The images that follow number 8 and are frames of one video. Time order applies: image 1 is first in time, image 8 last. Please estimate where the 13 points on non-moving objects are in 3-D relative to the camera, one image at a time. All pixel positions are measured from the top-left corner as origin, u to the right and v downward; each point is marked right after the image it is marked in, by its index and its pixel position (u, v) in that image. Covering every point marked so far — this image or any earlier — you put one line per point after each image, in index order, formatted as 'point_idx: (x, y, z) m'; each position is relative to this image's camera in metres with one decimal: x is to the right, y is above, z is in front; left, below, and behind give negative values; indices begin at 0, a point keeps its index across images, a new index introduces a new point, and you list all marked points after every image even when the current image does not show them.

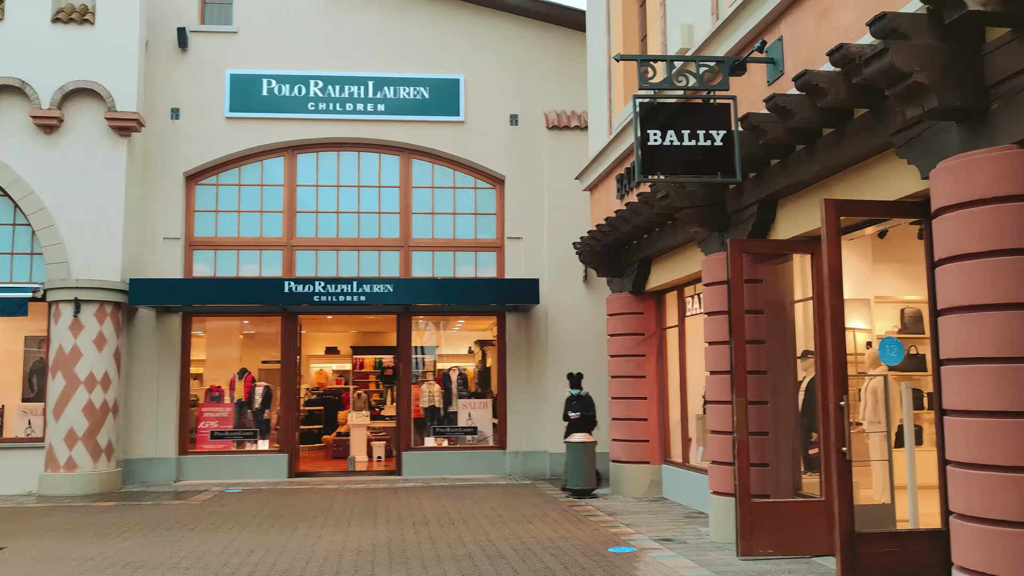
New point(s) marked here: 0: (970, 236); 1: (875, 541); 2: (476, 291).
0: (+2.7, +0.3, +5.5) m
1: (+2.6, -1.8, +6.6) m
2: (-0.7, 0.0, +15.8) m
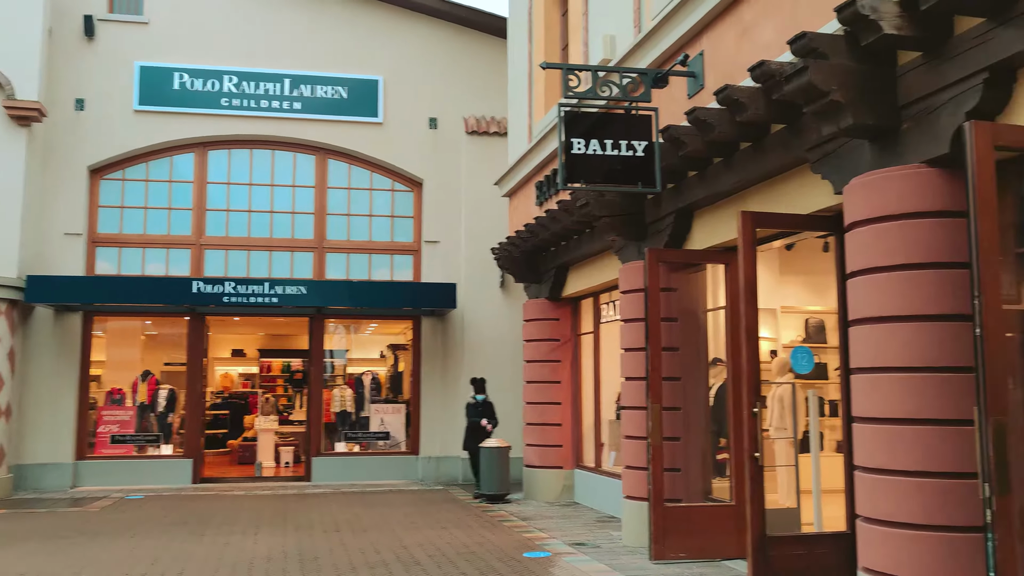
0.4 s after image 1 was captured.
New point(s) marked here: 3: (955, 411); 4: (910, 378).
0: (+2.3, +0.2, +5.7) m
1: (+2.0, -1.9, +6.8) m
2: (-2.1, -0.1, +15.7) m
3: (+2.5, -0.7, +5.3) m
4: (+2.4, -0.5, +5.5) m
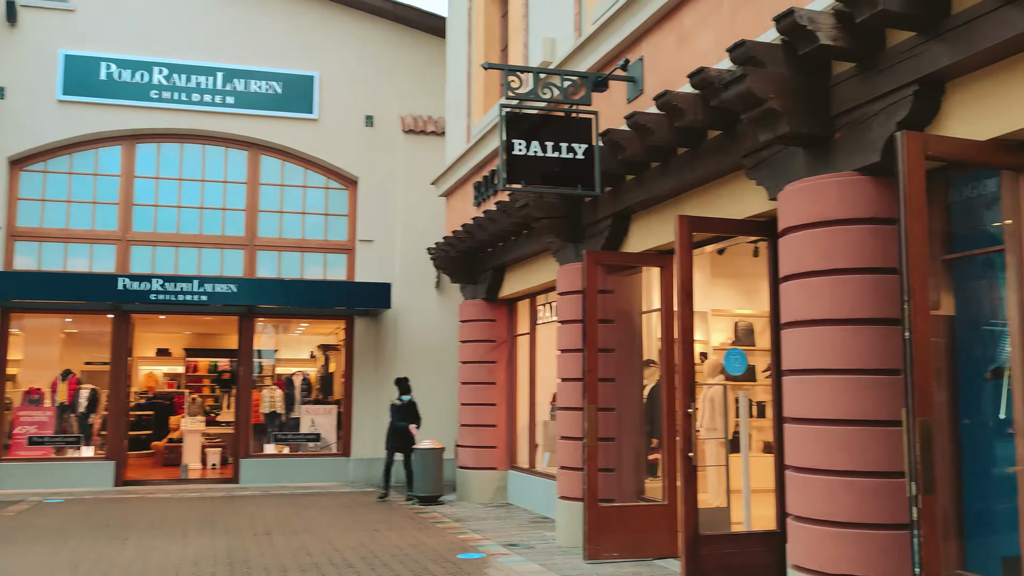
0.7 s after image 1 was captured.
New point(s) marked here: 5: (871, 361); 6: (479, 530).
0: (+1.9, +0.2, +5.8) m
1: (+1.5, -1.9, +6.9) m
2: (-3.2, -0.1, +15.5) m
3: (+2.2, -0.7, +5.5) m
4: (+2.0, -0.6, +5.6) m
5: (+2.2, -0.4, +5.6) m
6: (-0.4, -2.8, +10.7) m
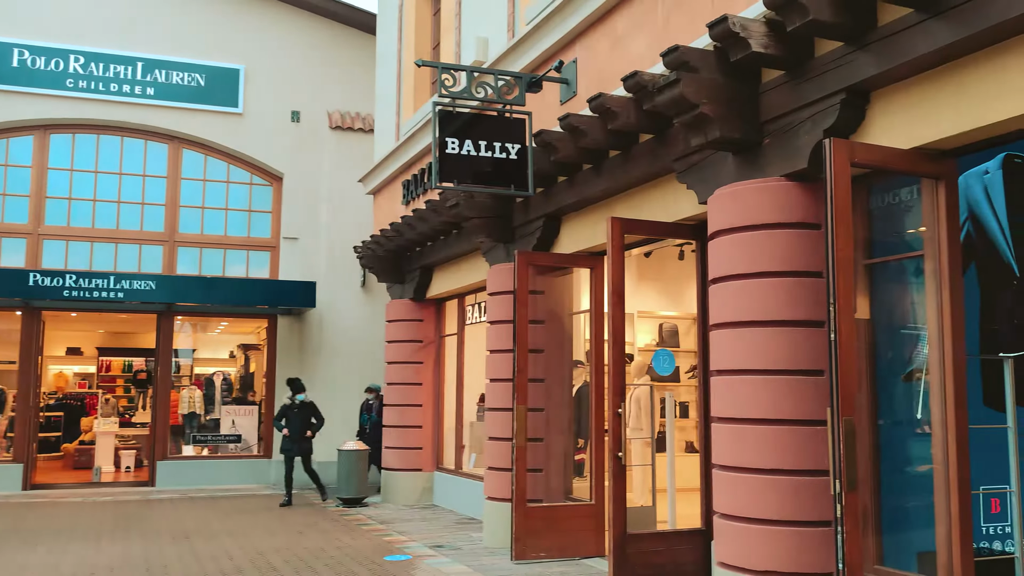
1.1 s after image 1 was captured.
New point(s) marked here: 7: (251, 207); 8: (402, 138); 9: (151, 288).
0: (+1.5, +0.2, +6.0) m
1: (+1.0, -1.9, +7.0) m
2: (-4.4, 0.0, +15.1) m
3: (+1.8, -0.8, +5.7) m
4: (+1.6, -0.6, +5.8) m
5: (+1.8, -0.5, +5.7) m
6: (-1.2, -2.8, +10.6) m
7: (-4.6, +1.4, +16.6) m
8: (-1.5, +2.1, +12.9) m
9: (-5.7, 0.0, +14.7) m
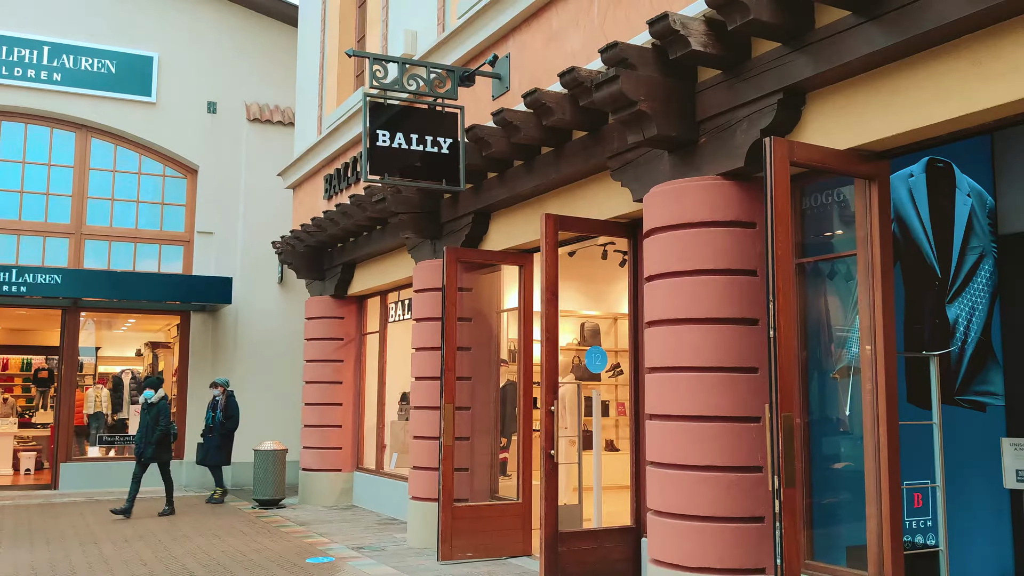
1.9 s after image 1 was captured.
0: (+1.1, +0.2, +6.0) m
1: (+0.5, -1.9, +6.9) m
2: (-5.6, 0.0, +14.6) m
3: (+1.4, -0.7, +5.7) m
4: (+1.2, -0.6, +5.8) m
5: (+1.4, -0.4, +5.7) m
6: (-2.1, -2.7, +10.4) m
7: (-6.0, +1.5, +16.0) m
8: (-2.5, +2.1, +12.6) m
9: (-6.9, +0.1, +14.0) m
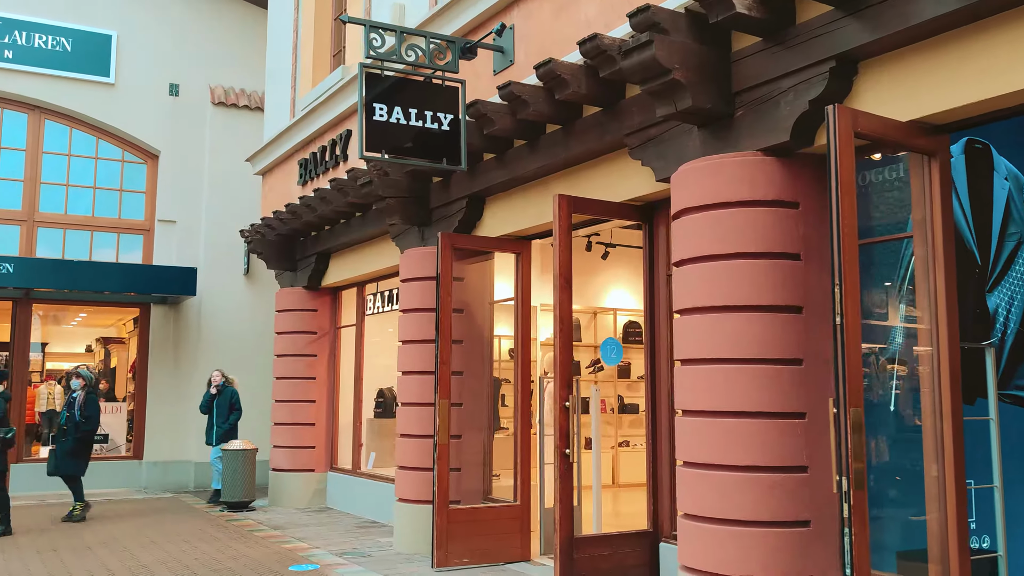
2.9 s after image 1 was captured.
0: (+1.2, +0.3, +5.5) m
1: (+0.5, -1.8, +6.4) m
2: (-5.9, +0.2, +13.8) m
3: (+1.5, -0.7, +5.3) m
4: (+1.3, -0.5, +5.3) m
5: (+1.5, -0.4, +5.3) m
6: (-2.2, -2.6, +9.8) m
7: (-6.3, +1.7, +15.2) m
8: (-2.7, +2.2, +11.9) m
9: (-7.2, +0.2, +13.2) m
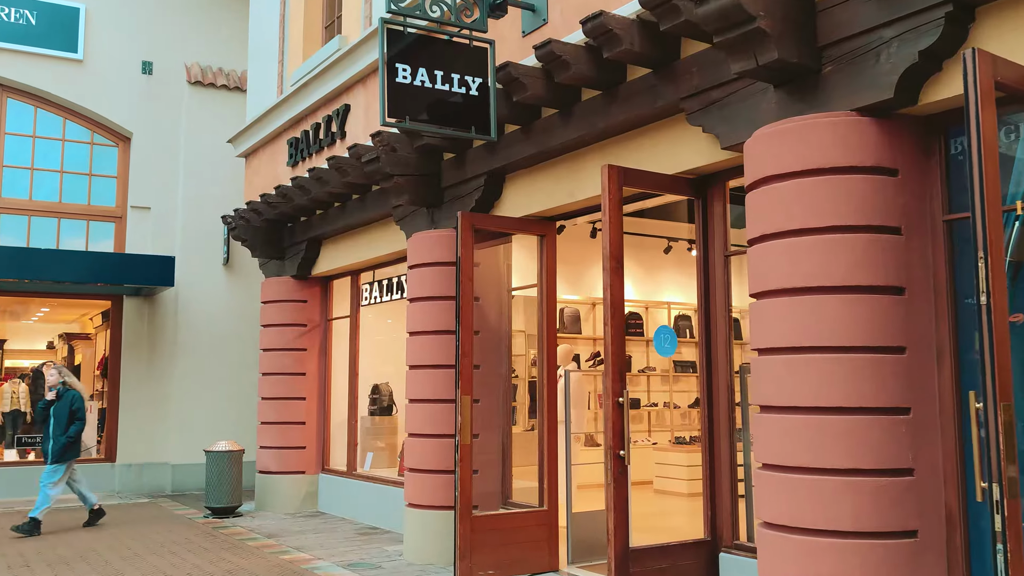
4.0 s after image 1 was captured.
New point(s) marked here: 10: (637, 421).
0: (+1.5, +0.4, +4.9) m
1: (+0.8, -1.7, +5.8) m
2: (-5.9, +0.3, +12.8) m
3: (+1.9, -0.5, +4.6) m
4: (+1.6, -0.4, +4.7) m
5: (+1.8, -0.2, +4.7) m
6: (-2.0, -2.5, +9.0) m
7: (-6.4, +1.8, +14.2) m
8: (-2.7, +2.4, +11.1) m
9: (-7.1, +0.4, +12.2) m
10: (+1.2, -0.9, +6.2) m
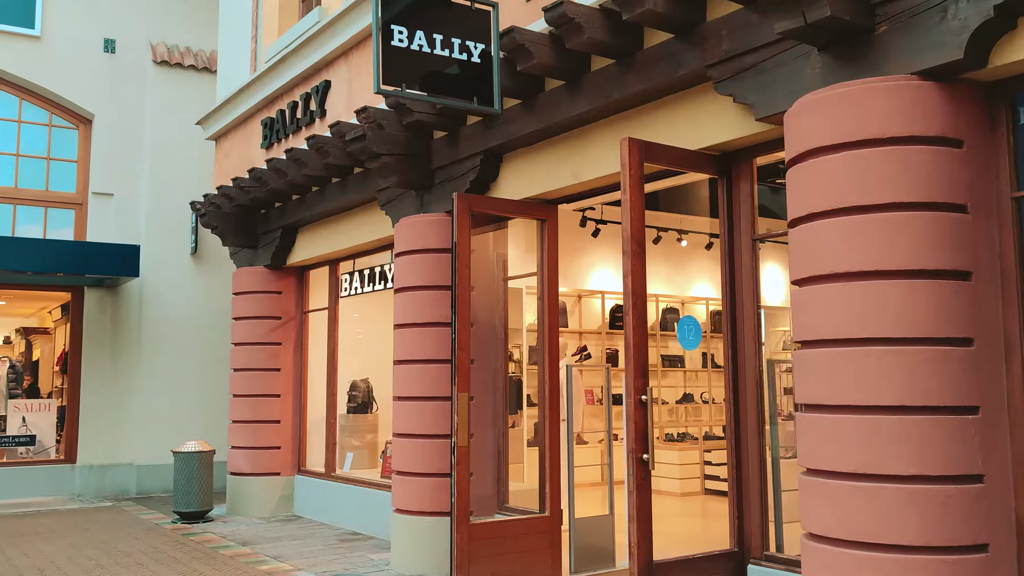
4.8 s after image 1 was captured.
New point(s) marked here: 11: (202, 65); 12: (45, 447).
0: (+1.6, +0.5, +4.3) m
1: (+0.9, -1.6, +5.2) m
2: (-6.1, +0.4, +12.1) m
3: (+2.0, -0.5, +4.1) m
4: (+1.7, -0.3, +4.2) m
5: (+1.9, -0.2, +4.2) m
6: (-2.1, -2.4, +8.4) m
7: (-6.6, +1.9, +13.4) m
8: (-2.8, +2.5, +10.4) m
9: (-7.3, +0.5, +11.4) m
10: (+1.2, -0.8, +5.7) m
11: (-4.7, +3.4, +14.2) m
12: (-6.5, -2.2, +13.0) m
